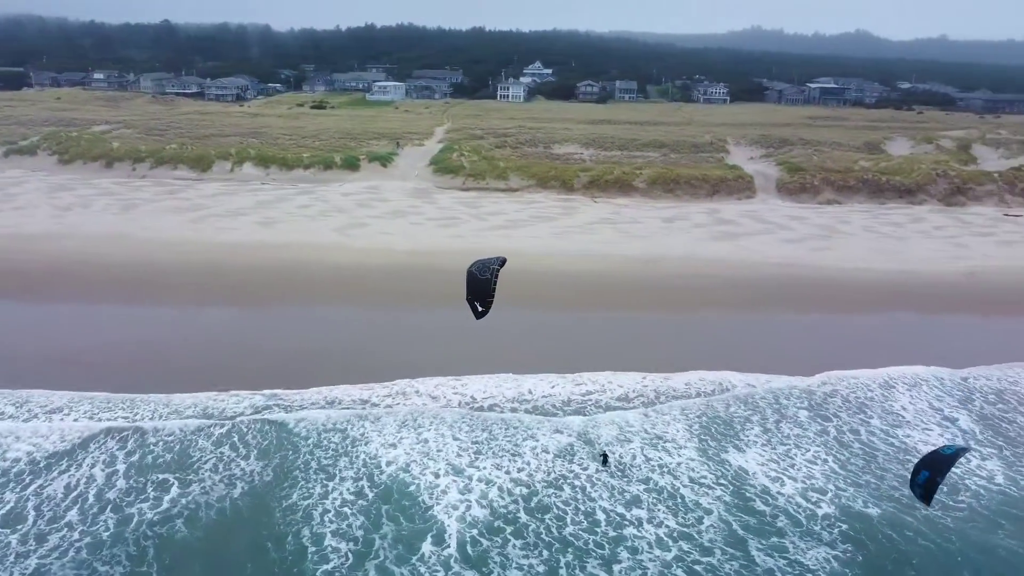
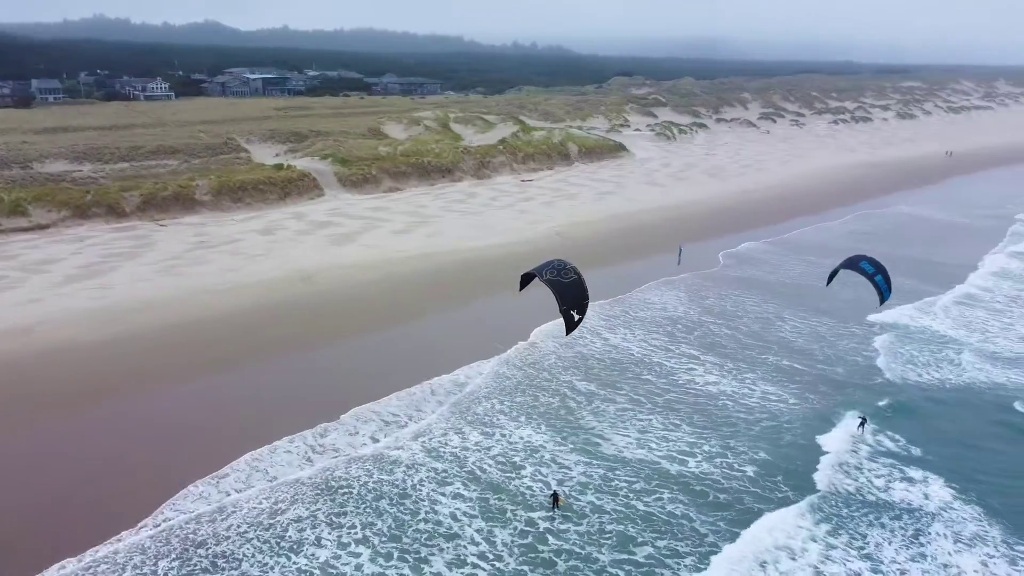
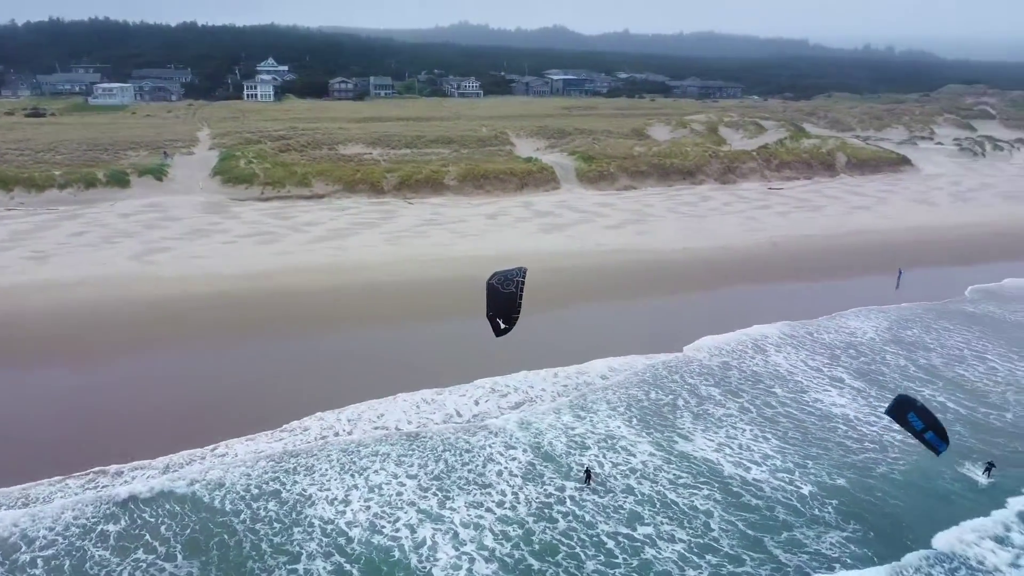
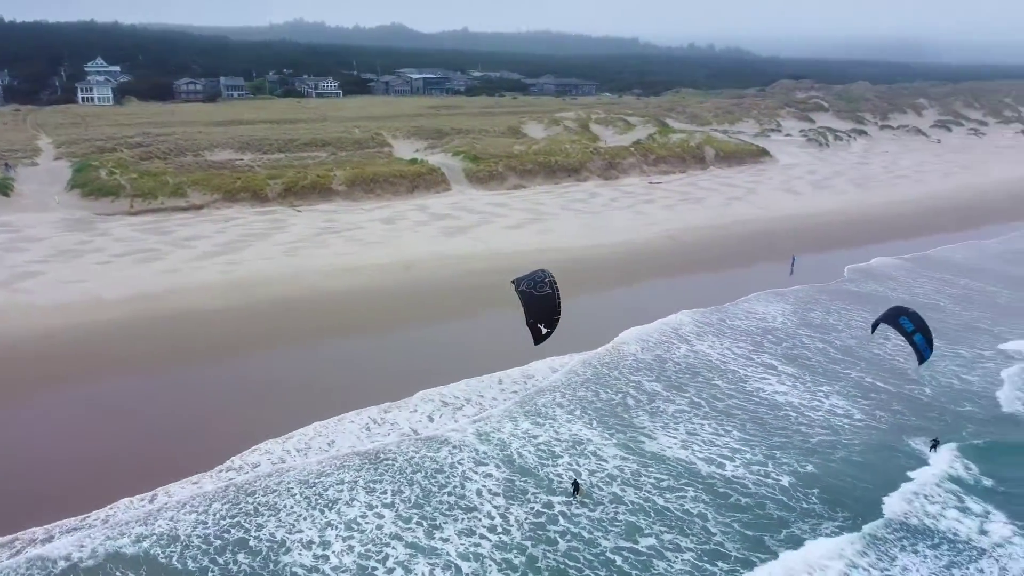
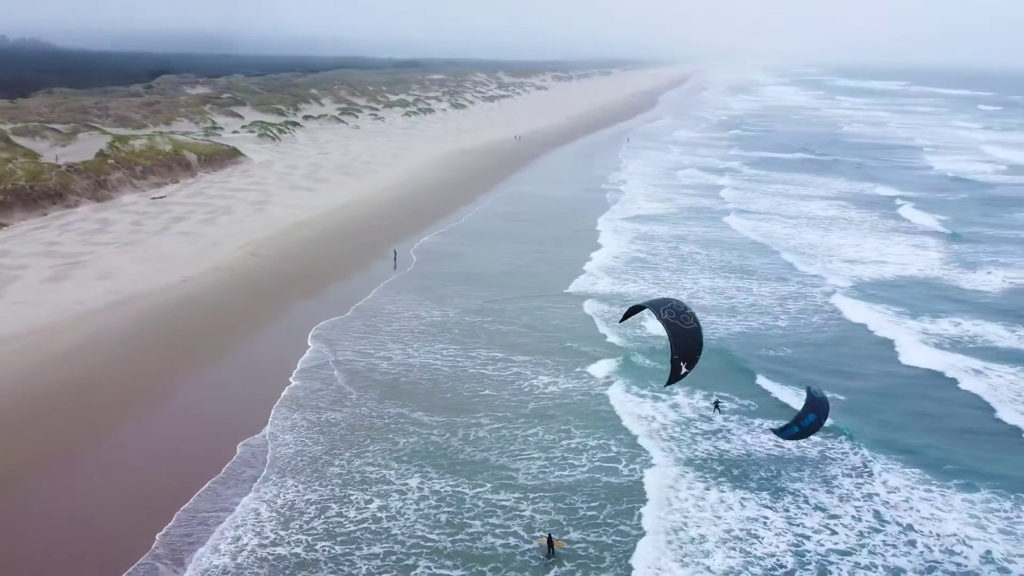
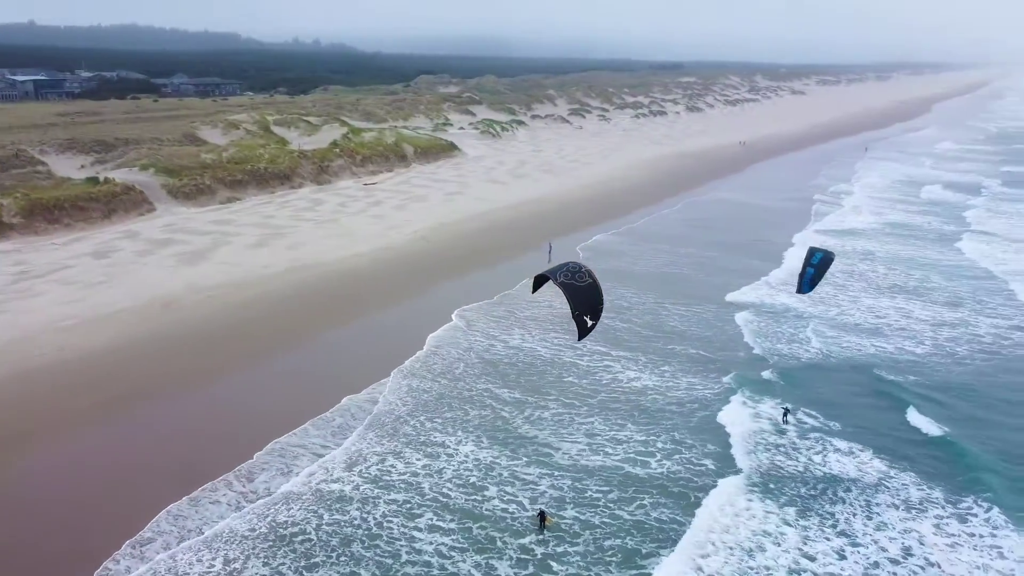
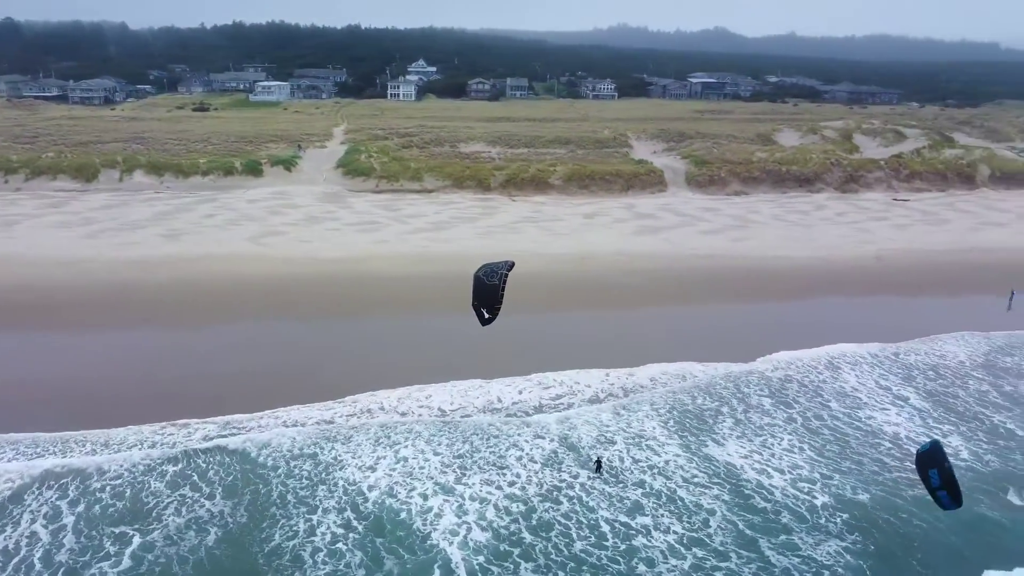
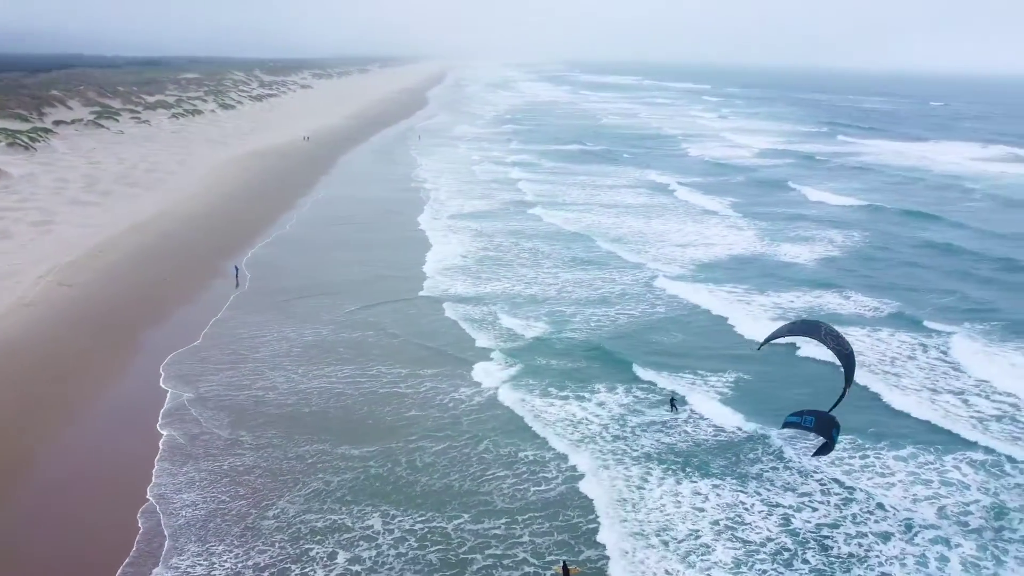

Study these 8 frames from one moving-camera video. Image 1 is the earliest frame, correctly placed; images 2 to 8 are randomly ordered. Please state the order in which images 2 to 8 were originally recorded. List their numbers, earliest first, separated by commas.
7, 3, 4, 2, 6, 5, 8
